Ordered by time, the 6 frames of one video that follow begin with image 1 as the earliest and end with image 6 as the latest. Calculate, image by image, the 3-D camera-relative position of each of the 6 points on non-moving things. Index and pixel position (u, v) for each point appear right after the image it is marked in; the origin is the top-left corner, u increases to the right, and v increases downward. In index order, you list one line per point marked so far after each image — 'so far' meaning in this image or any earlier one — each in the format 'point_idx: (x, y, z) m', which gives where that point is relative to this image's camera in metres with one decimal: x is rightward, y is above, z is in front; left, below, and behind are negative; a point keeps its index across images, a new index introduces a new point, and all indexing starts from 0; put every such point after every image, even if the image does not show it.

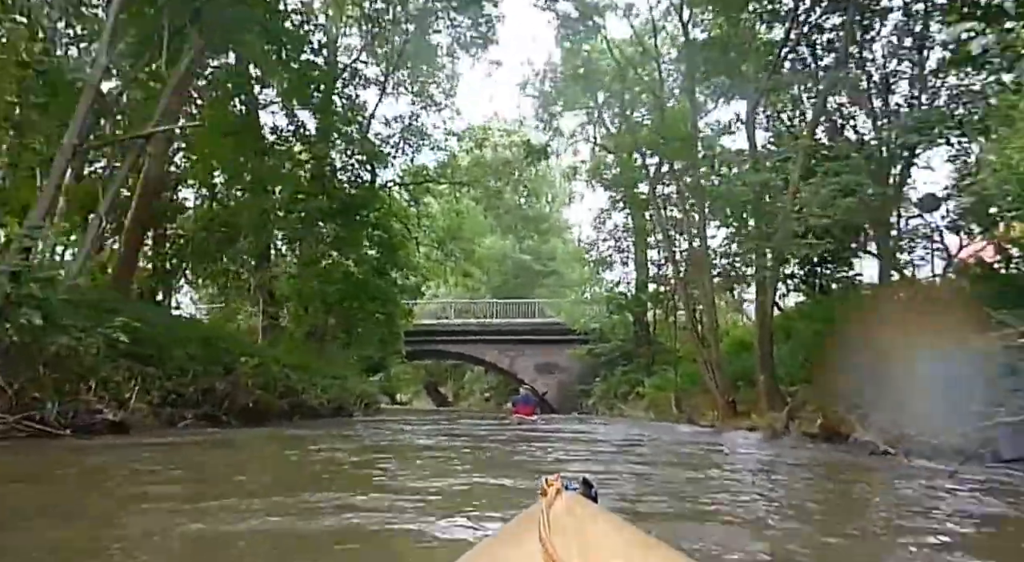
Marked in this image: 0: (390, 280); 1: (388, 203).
0: (-3.0, 0.0, +19.7) m
1: (-3.1, +1.9, +19.8) m
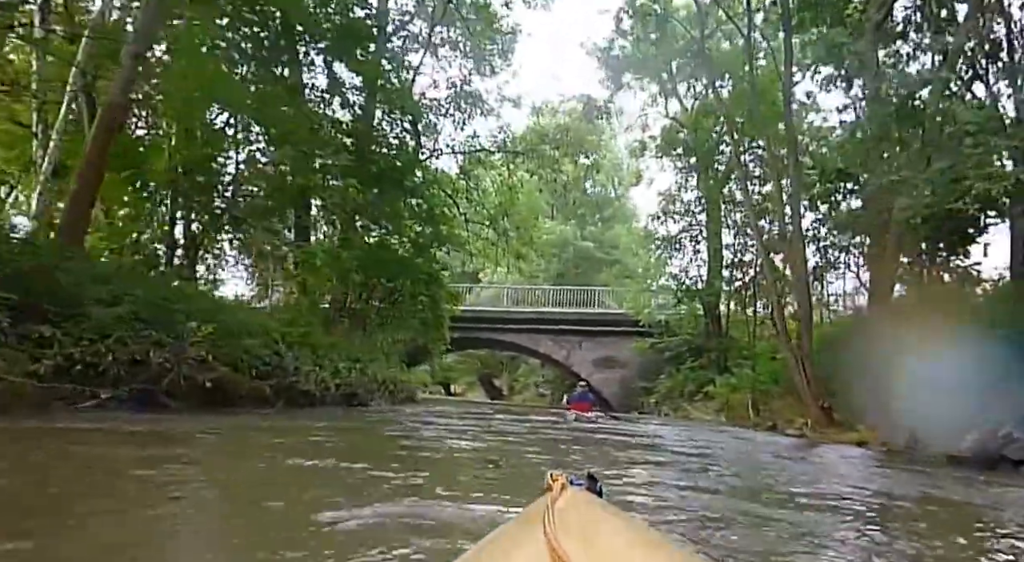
0: (-1.7, +0.5, +17.9) m
1: (-1.7, +2.4, +18.0) m
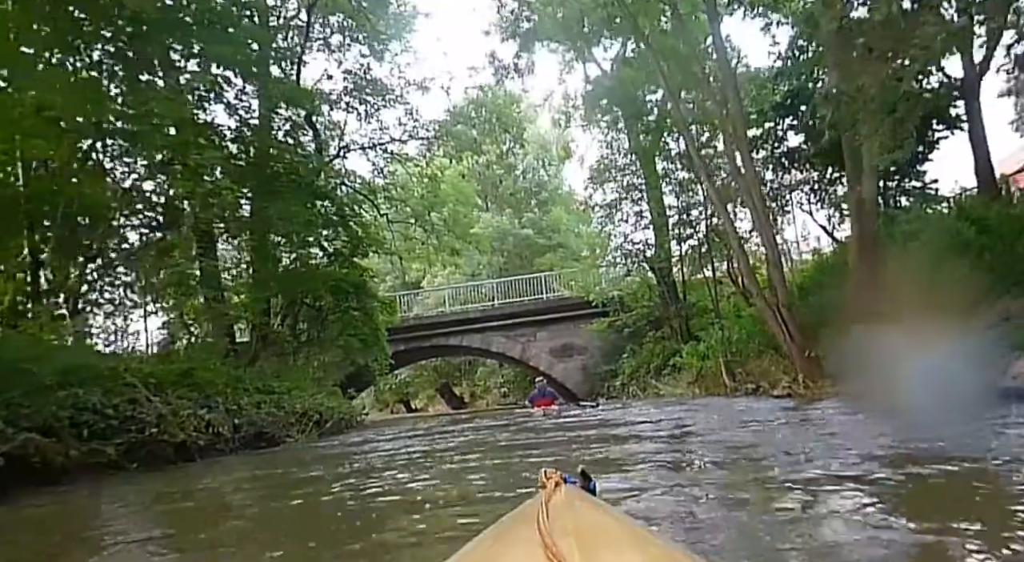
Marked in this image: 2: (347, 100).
0: (-3.1, +0.3, +16.2) m
1: (-3.4, +2.2, +16.3) m
2: (-3.5, +3.9, +17.0) m
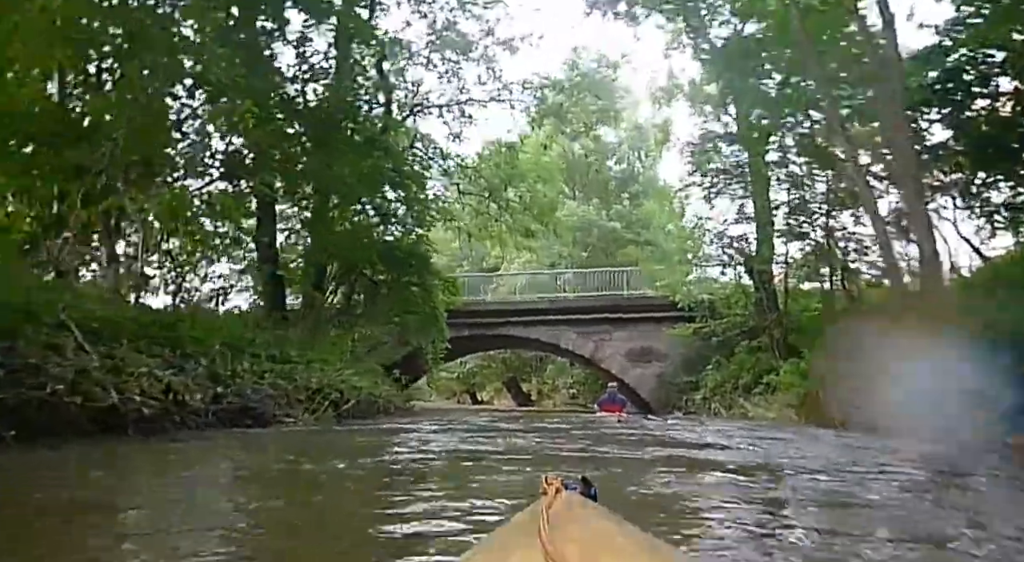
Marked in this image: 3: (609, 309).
0: (-1.7, +0.8, +14.7) m
1: (-1.8, +2.7, +14.8) m
2: (-1.7, +4.5, +15.5) m
3: (+2.6, -0.8, +20.2) m
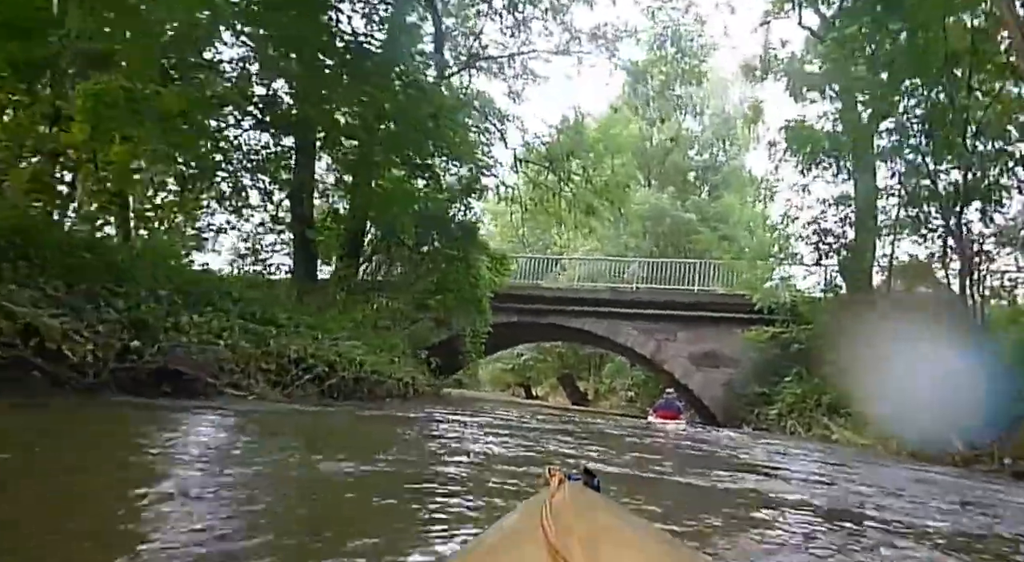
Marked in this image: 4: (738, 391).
0: (-0.7, +1.2, +13.0) m
1: (-0.7, +3.2, +13.1) m
2: (-0.4, +4.9, +13.8) m
3: (+3.9, -0.6, +18.1) m
4: (+4.8, -2.3, +16.8) m
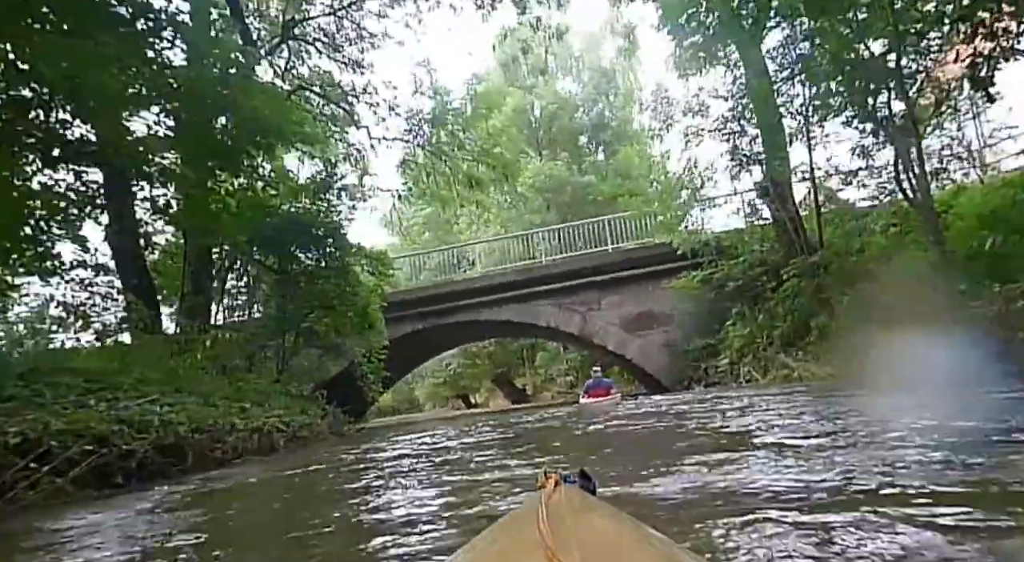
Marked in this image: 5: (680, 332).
0: (-2.6, +1.1, +10.8) m
1: (-3.0, +2.9, +10.9) m
2: (-3.1, +4.7, +11.6) m
3: (+1.8, +0.1, +16.3) m
4: (+3.2, -1.3, +15.1) m
5: (+3.2, -1.0, +15.1) m
